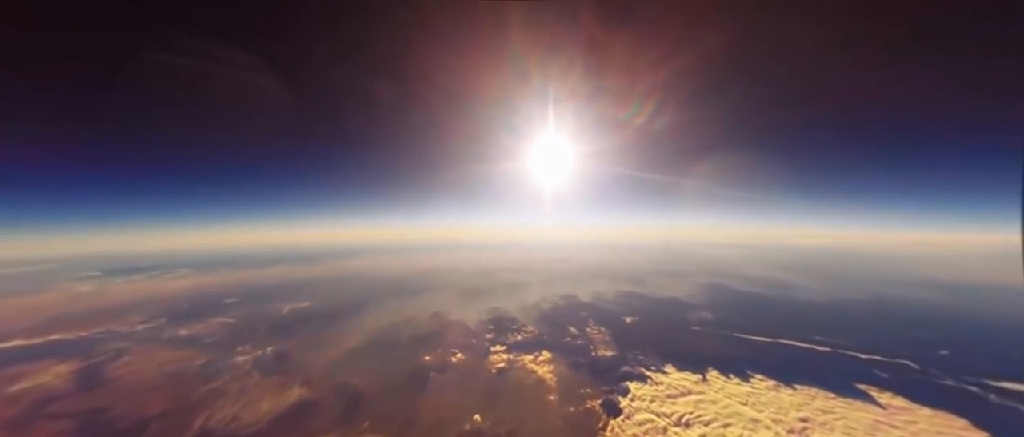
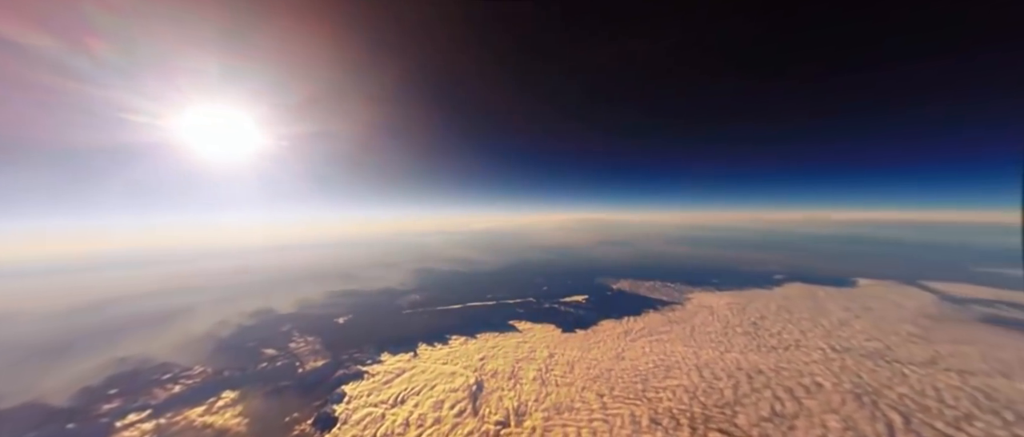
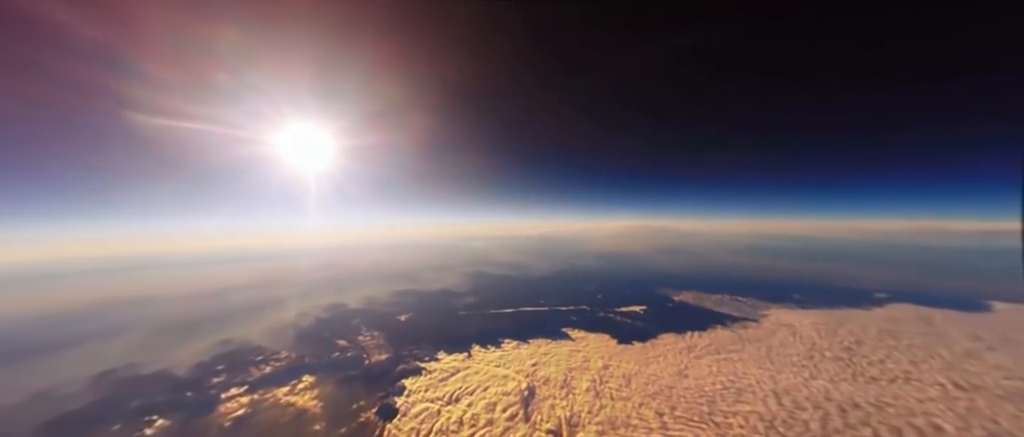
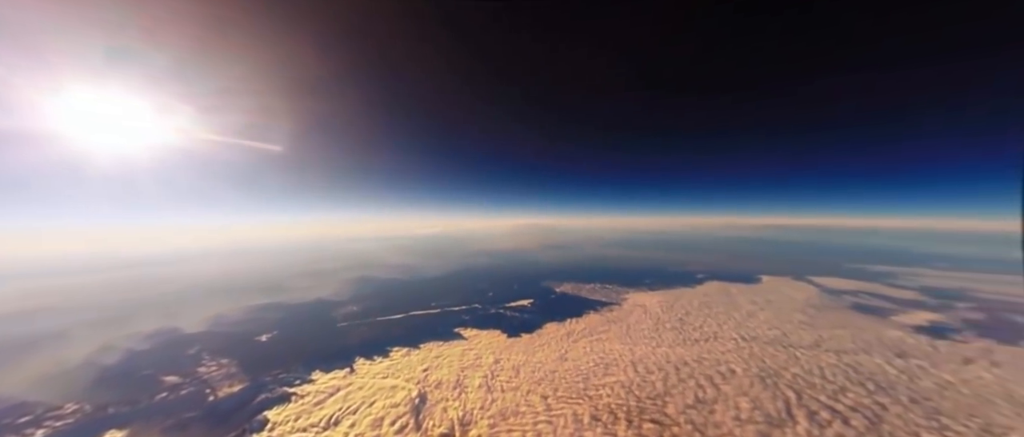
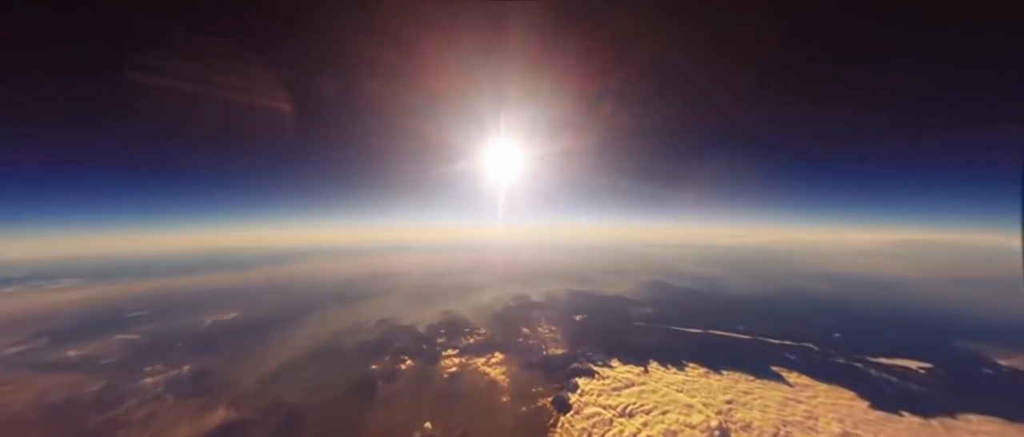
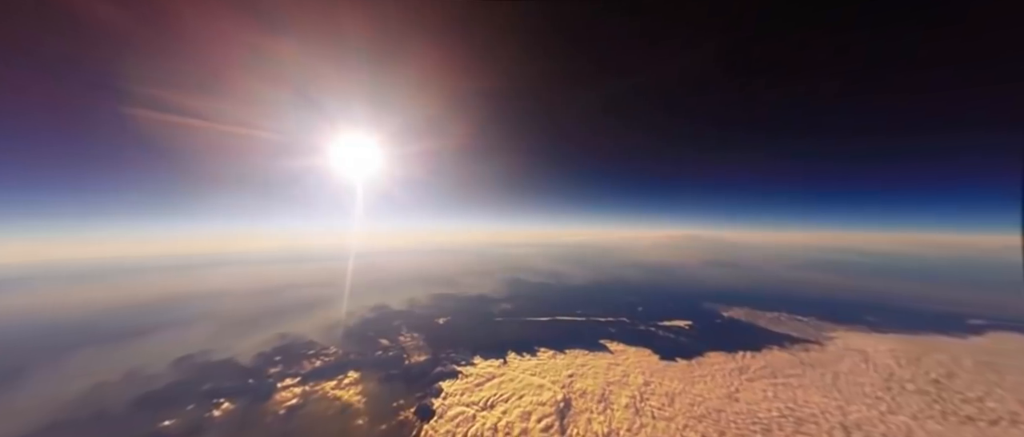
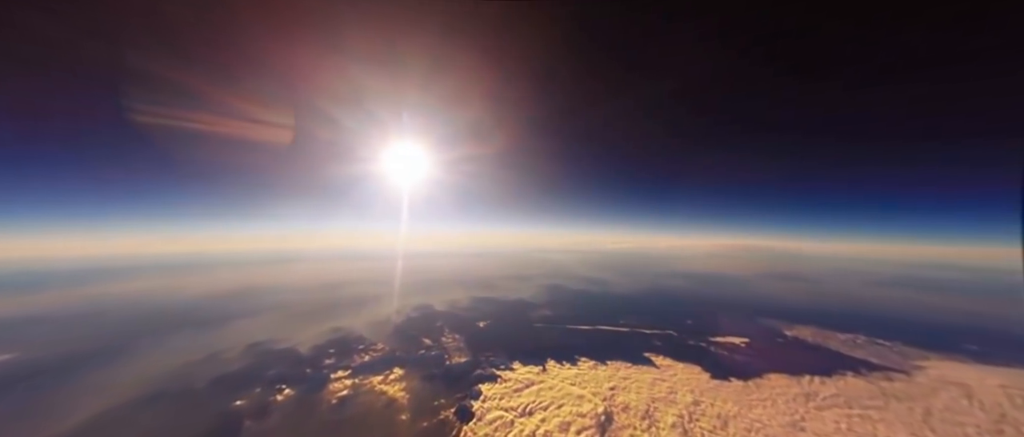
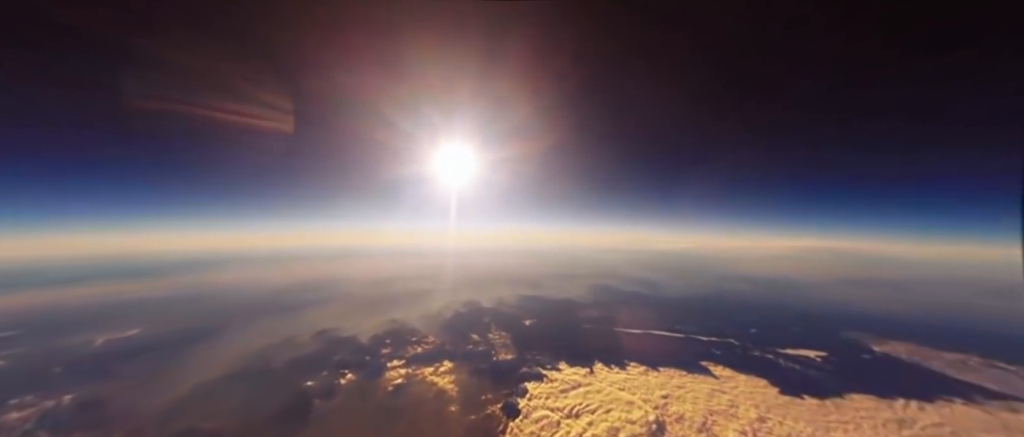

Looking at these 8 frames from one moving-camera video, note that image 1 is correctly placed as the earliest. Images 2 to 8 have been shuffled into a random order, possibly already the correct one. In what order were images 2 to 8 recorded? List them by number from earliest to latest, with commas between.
5, 8, 7, 6, 3, 2, 4
